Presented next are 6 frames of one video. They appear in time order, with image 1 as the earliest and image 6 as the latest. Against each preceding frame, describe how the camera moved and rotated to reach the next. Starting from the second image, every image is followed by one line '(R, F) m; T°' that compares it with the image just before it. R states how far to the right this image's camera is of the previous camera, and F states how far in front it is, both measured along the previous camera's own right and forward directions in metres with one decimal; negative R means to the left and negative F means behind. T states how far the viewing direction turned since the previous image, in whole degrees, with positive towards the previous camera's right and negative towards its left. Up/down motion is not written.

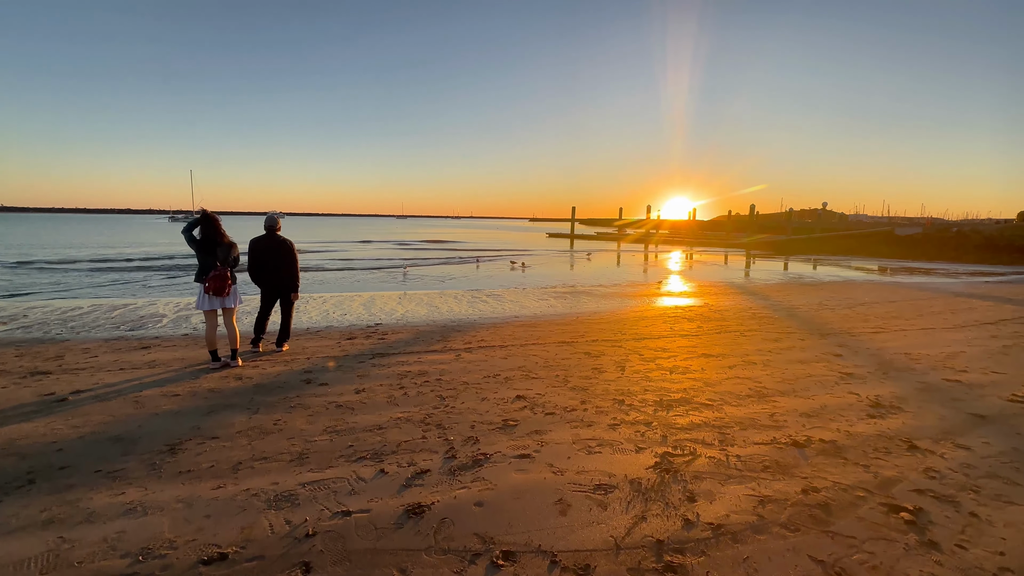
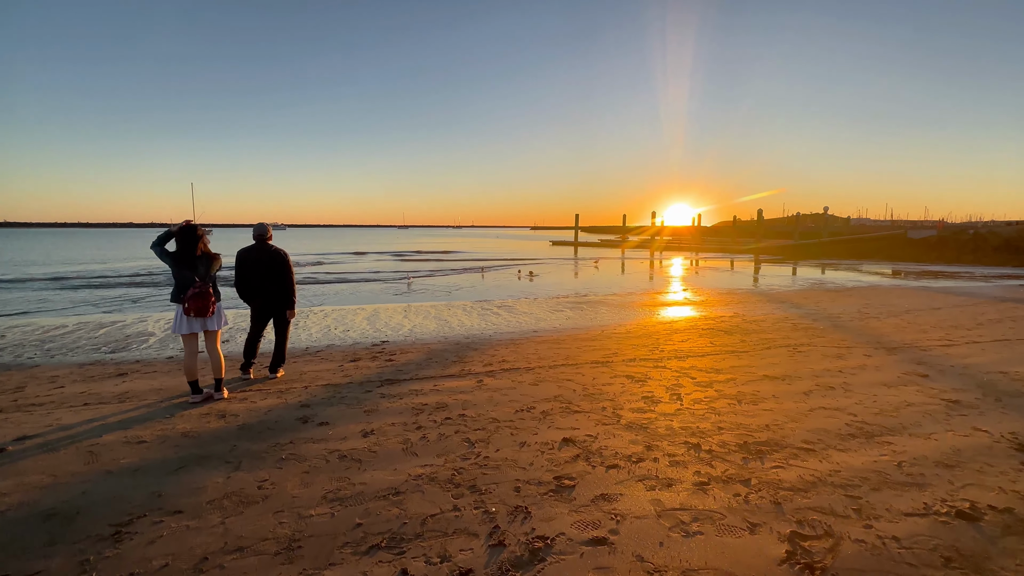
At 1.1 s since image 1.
(-0.4, +1.1) m; 0°
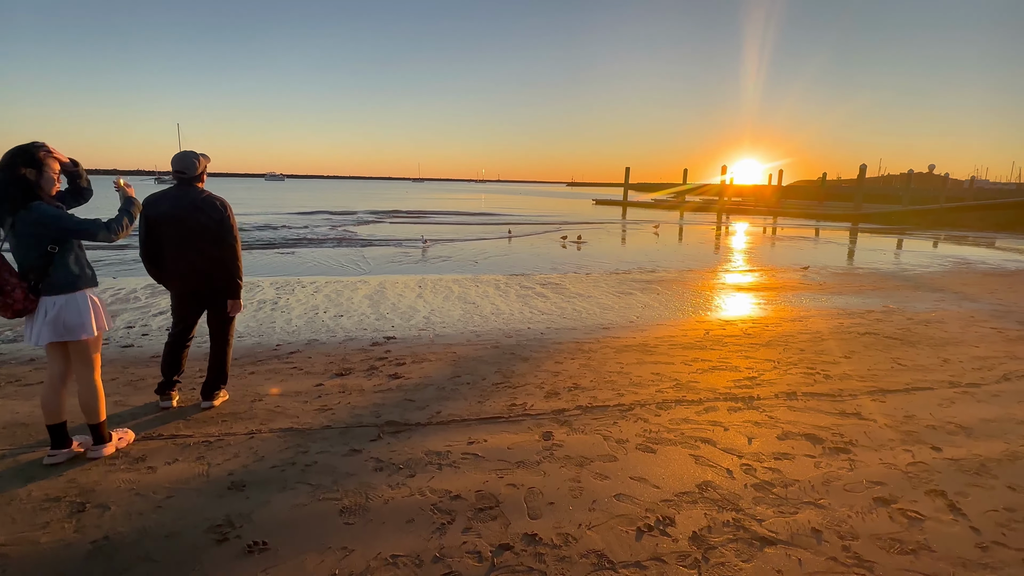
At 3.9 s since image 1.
(-0.6, +2.4) m; -1°
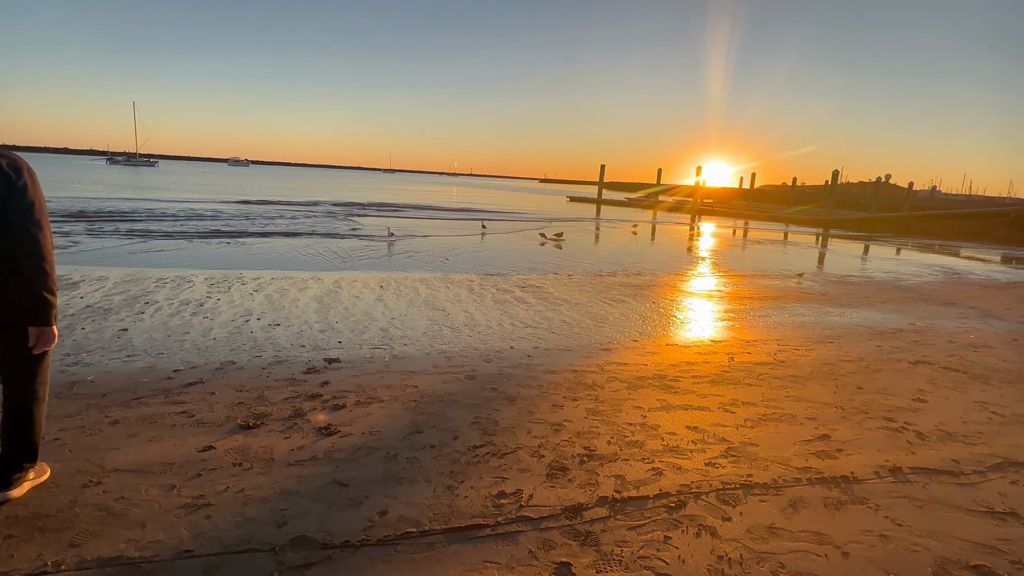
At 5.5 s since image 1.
(-0.1, +1.6) m; +3°
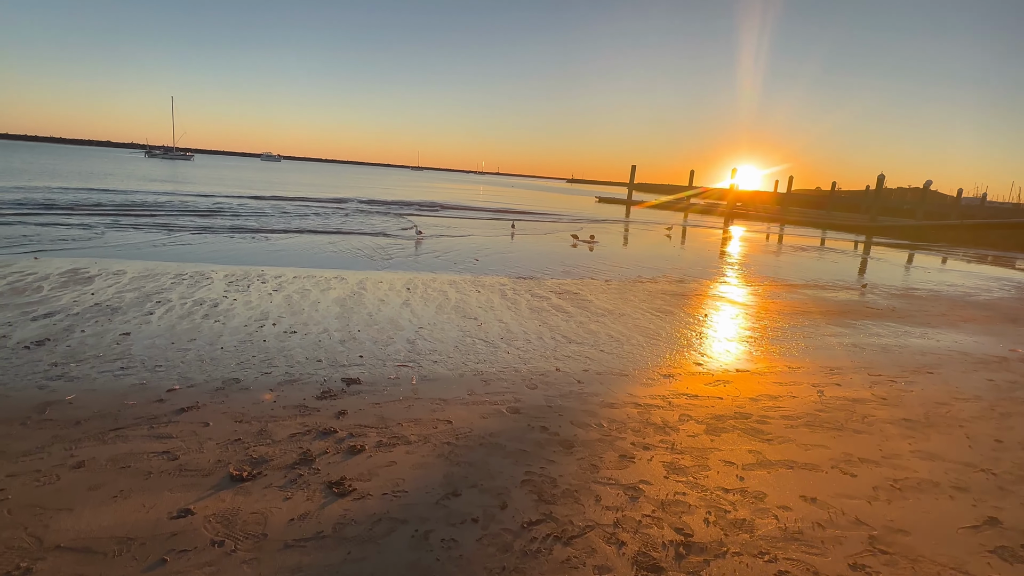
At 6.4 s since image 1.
(-0.3, +0.9) m; -3°
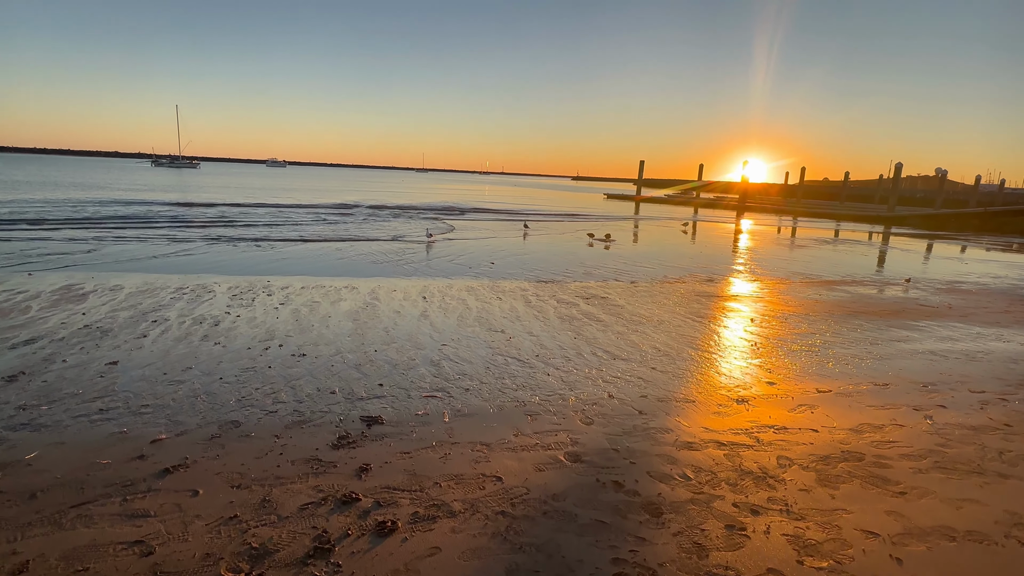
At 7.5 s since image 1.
(-0.3, +0.8) m; -1°
